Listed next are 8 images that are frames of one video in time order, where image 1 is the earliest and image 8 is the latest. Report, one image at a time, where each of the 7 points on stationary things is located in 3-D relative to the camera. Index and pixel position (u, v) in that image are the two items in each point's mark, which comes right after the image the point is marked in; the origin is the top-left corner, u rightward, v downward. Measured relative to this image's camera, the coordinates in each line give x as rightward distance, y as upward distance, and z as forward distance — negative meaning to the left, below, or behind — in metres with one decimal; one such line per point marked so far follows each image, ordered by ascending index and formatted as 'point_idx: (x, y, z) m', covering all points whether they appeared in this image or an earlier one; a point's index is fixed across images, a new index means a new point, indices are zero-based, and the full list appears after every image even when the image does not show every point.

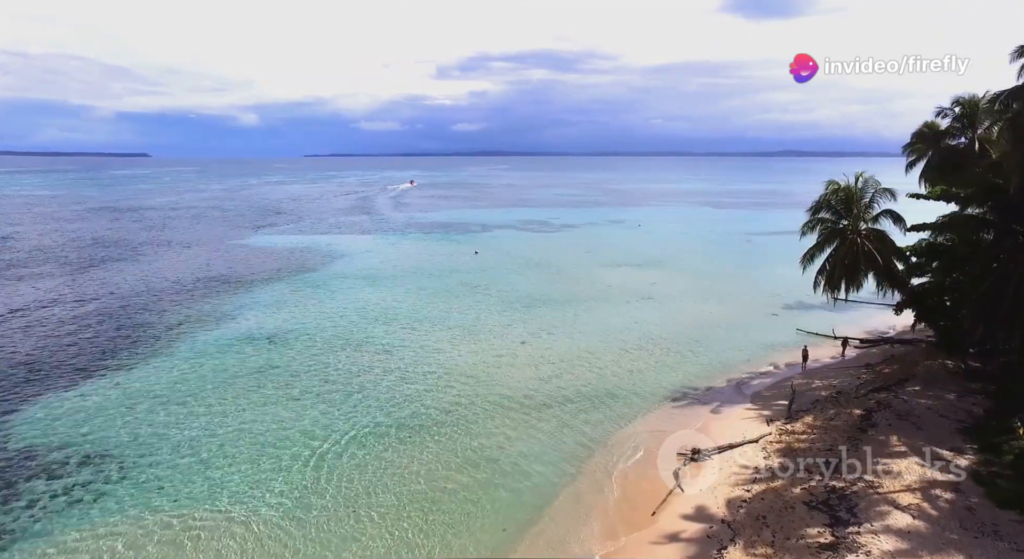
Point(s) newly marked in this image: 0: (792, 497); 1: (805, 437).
0: (+6.3, -4.8, +14.5) m
1: (+8.1, -4.3, +17.9) m
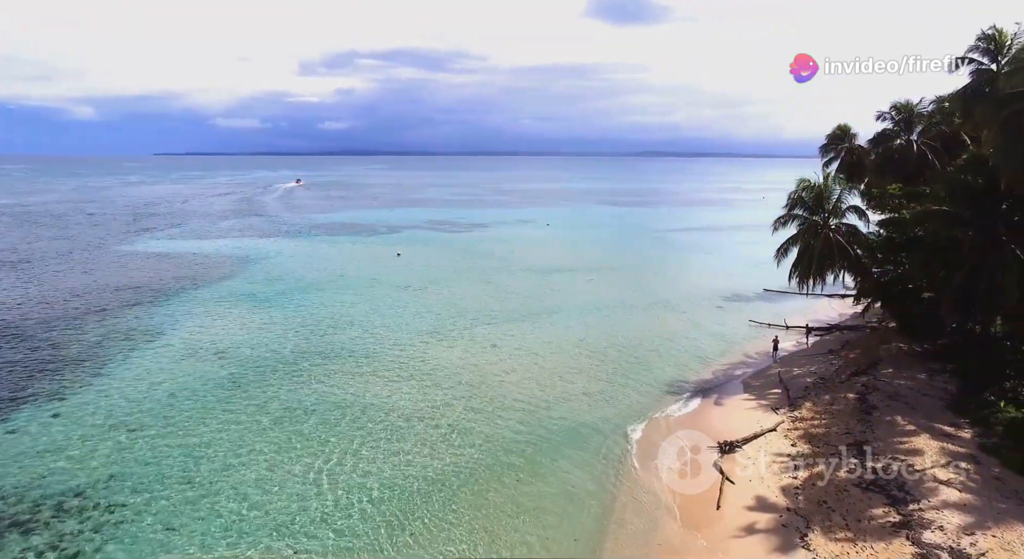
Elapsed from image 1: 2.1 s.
0: (+7.8, -4.7, +15.2) m
1: (+8.9, -4.1, +18.8) m
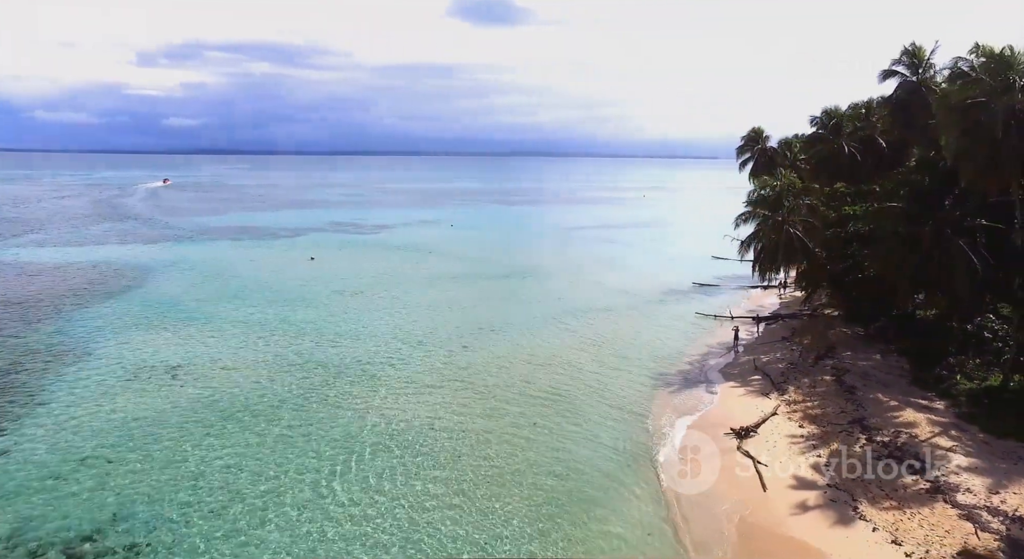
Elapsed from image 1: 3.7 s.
0: (+8.9, -4.5, +16.6) m
1: (+9.4, -3.8, +20.4) m
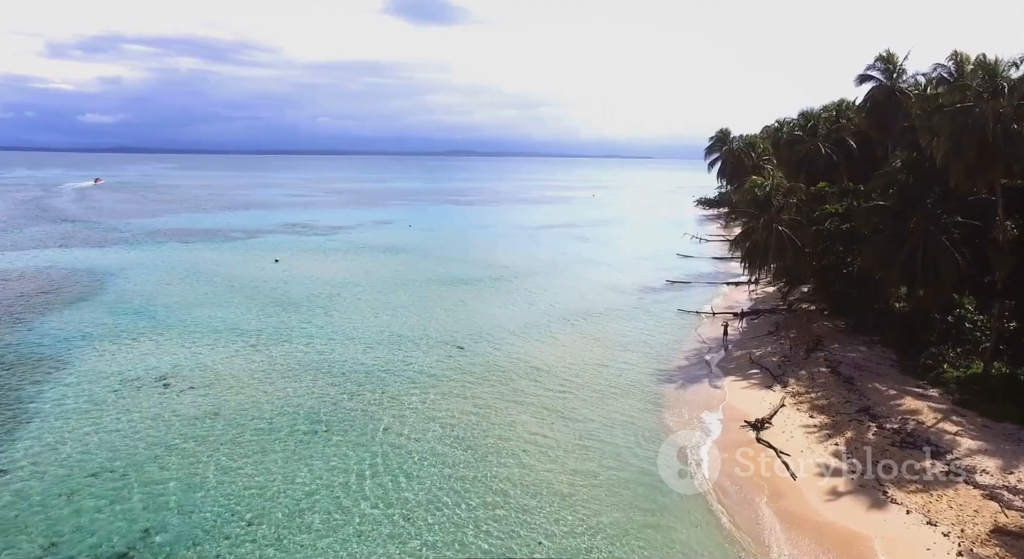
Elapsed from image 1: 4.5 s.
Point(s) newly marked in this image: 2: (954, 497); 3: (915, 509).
0: (+9.8, -4.3, +17.4) m
1: (+9.9, -3.7, +21.2) m
2: (+9.9, -4.8, +14.5) m
3: (+8.8, -5.0, +14.2) m
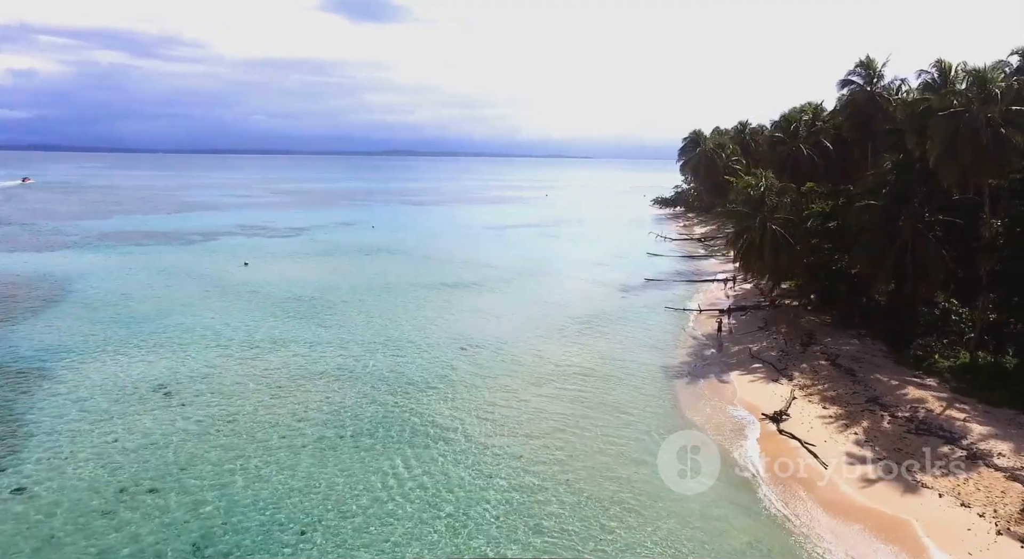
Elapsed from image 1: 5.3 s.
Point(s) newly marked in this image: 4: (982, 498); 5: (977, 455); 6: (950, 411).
0: (+10.7, -4.2, +18.3) m
1: (+10.5, -3.6, +22.1) m
2: (+11.0, -4.7, +15.4) m
3: (+10.0, -4.9, +15.1) m
4: (+10.6, -4.9, +14.7) m
5: (+11.8, -4.4, +16.5) m
6: (+12.9, -3.9, +19.2) m
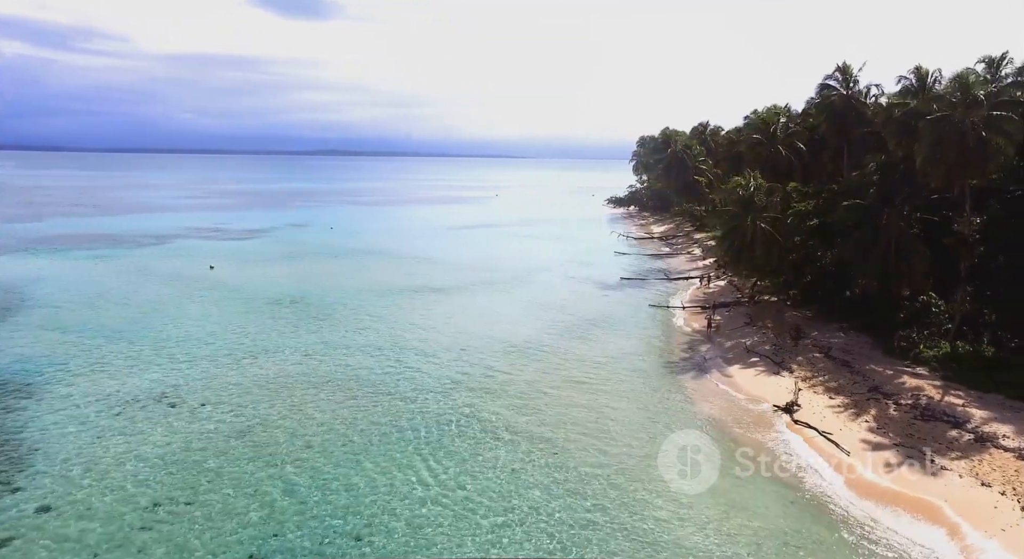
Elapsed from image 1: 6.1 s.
0: (+11.6, -4.1, +19.3) m
1: (+11.0, -3.5, +23.1) m
2: (+12.1, -4.6, +16.5) m
3: (+11.2, -4.8, +16.1) m
4: (+11.7, -4.8, +15.7) m
5: (+12.7, -4.3, +17.6) m
6: (+13.7, -3.7, +20.4) m
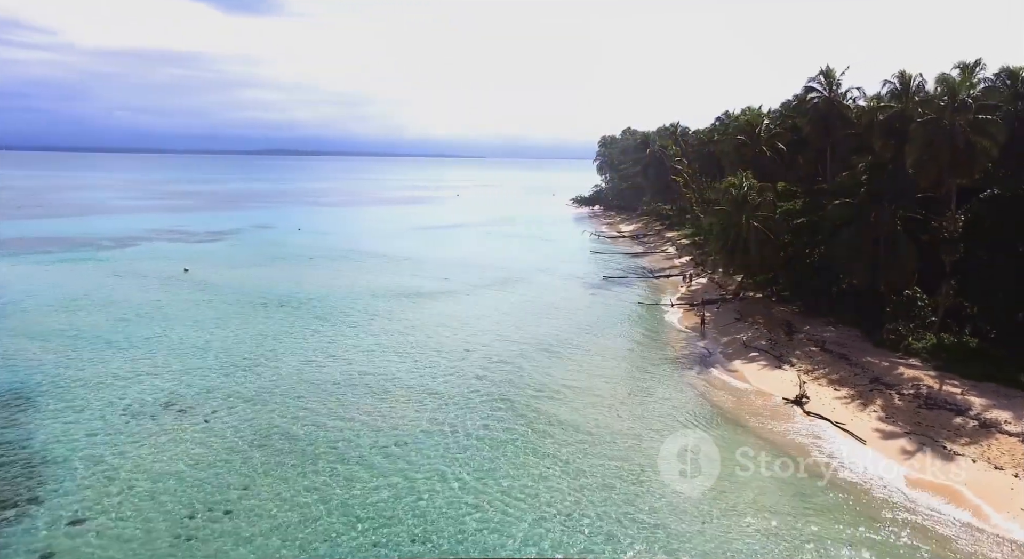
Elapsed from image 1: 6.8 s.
0: (+12.3, -3.9, +20.3) m
1: (+11.5, -3.3, +24.0) m
2: (+13.0, -4.4, +17.4) m
3: (+12.1, -4.6, +17.0) m
4: (+12.7, -4.6, +16.7) m
5: (+13.6, -4.1, +18.6) m
6: (+14.3, -3.5, +21.5) m
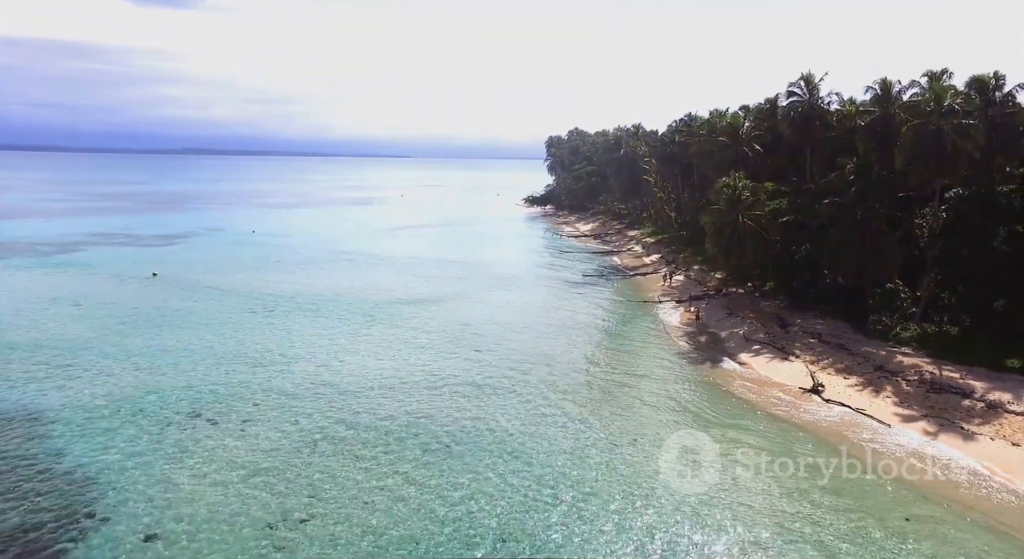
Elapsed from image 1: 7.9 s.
0: (+13.5, -3.7, +21.8) m
1: (+12.3, -3.1, +25.4) m
2: (+14.5, -4.2, +19.0) m
3: (+13.6, -4.4, +18.5) m
4: (+14.2, -4.4, +18.2) m
5: (+14.9, -3.9, +20.3) m
6: (+15.3, -3.3, +23.2) m
